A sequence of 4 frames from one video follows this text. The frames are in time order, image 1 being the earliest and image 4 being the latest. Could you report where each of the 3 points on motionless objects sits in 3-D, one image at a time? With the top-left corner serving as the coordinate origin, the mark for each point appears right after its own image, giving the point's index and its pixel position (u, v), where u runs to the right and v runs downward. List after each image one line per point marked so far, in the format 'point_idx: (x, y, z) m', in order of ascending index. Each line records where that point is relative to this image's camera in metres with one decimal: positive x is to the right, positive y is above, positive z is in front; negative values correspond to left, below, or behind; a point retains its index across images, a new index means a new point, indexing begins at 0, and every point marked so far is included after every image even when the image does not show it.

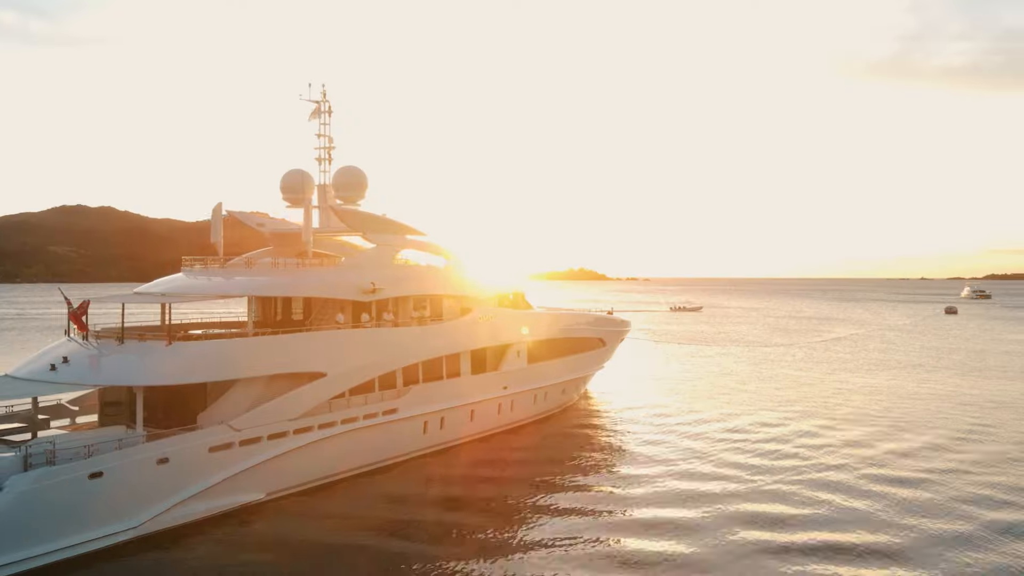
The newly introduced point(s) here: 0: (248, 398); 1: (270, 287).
0: (-5.6, -2.2, +12.4) m
1: (-5.8, 0.0, +14.3) m
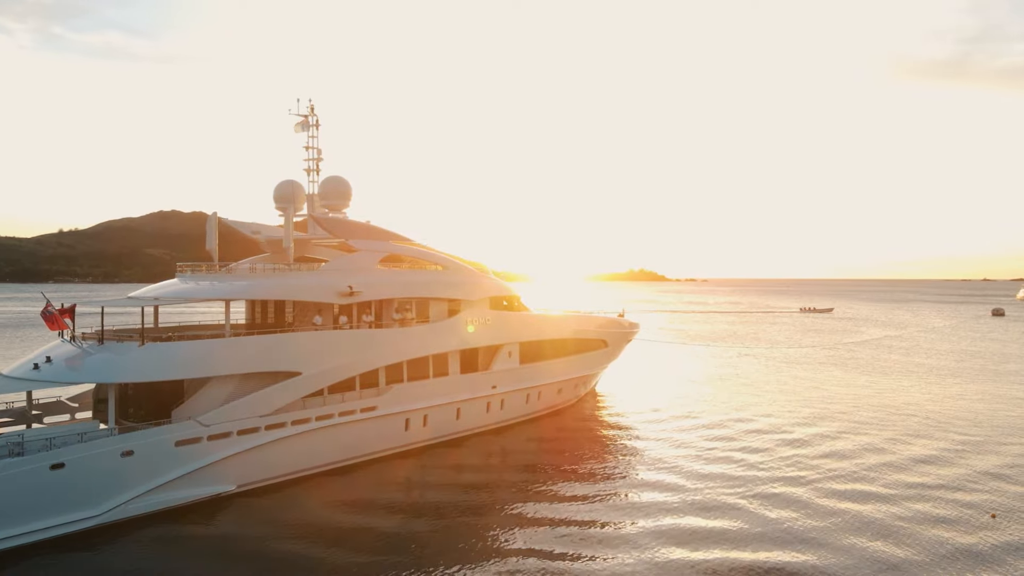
0: (-6.4, -2.3, +13.2) m
1: (-6.5, -0.1, +15.2) m
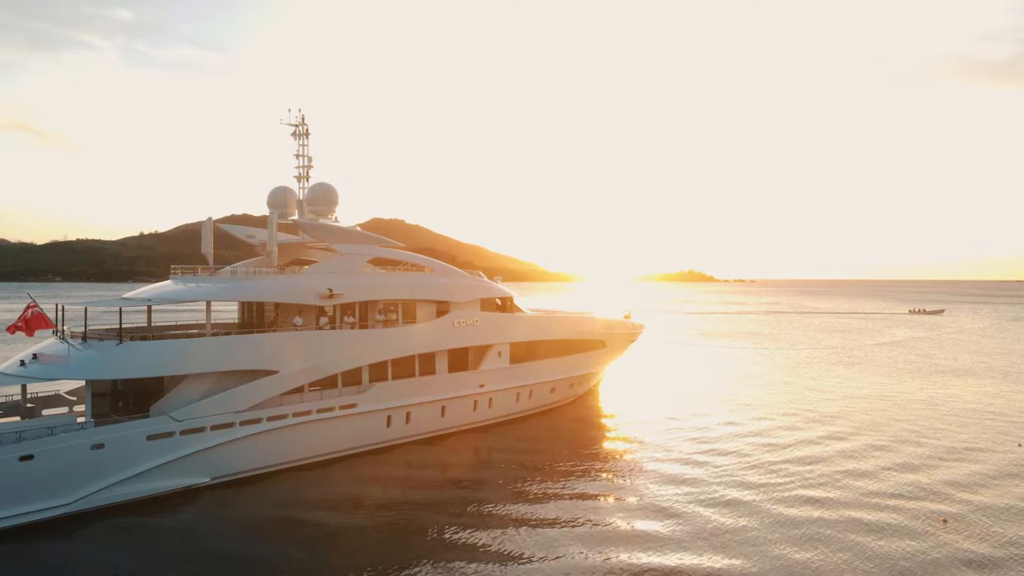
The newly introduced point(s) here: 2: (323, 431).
0: (-7.2, -2.4, +13.9) m
1: (-7.2, -0.1, +15.9) m
2: (-4.9, -3.7, +15.7) m
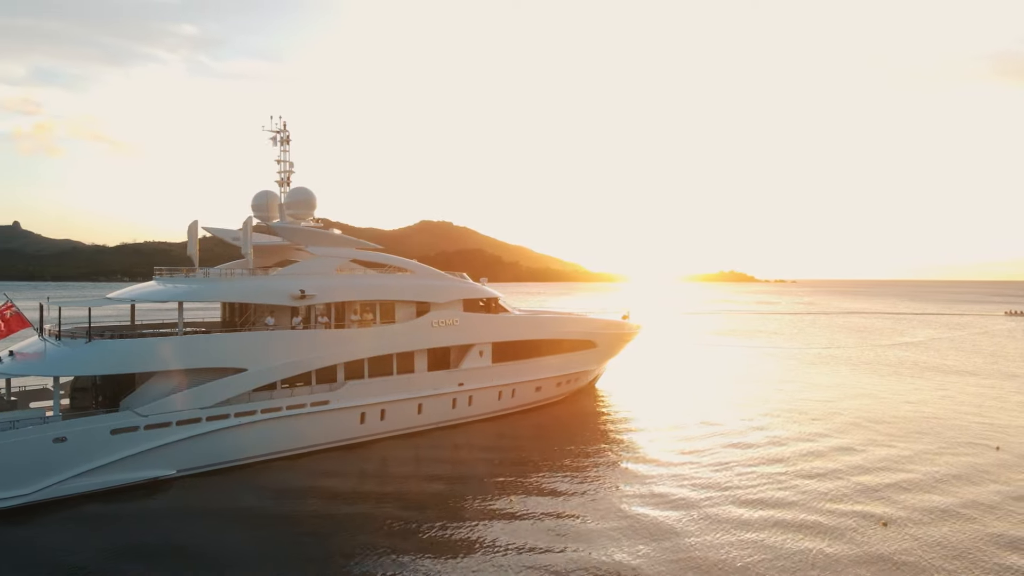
0: (-8.2, -2.4, +14.7) m
1: (-8.1, -0.1, +16.6) m
2: (-5.9, -3.7, +16.4) m
